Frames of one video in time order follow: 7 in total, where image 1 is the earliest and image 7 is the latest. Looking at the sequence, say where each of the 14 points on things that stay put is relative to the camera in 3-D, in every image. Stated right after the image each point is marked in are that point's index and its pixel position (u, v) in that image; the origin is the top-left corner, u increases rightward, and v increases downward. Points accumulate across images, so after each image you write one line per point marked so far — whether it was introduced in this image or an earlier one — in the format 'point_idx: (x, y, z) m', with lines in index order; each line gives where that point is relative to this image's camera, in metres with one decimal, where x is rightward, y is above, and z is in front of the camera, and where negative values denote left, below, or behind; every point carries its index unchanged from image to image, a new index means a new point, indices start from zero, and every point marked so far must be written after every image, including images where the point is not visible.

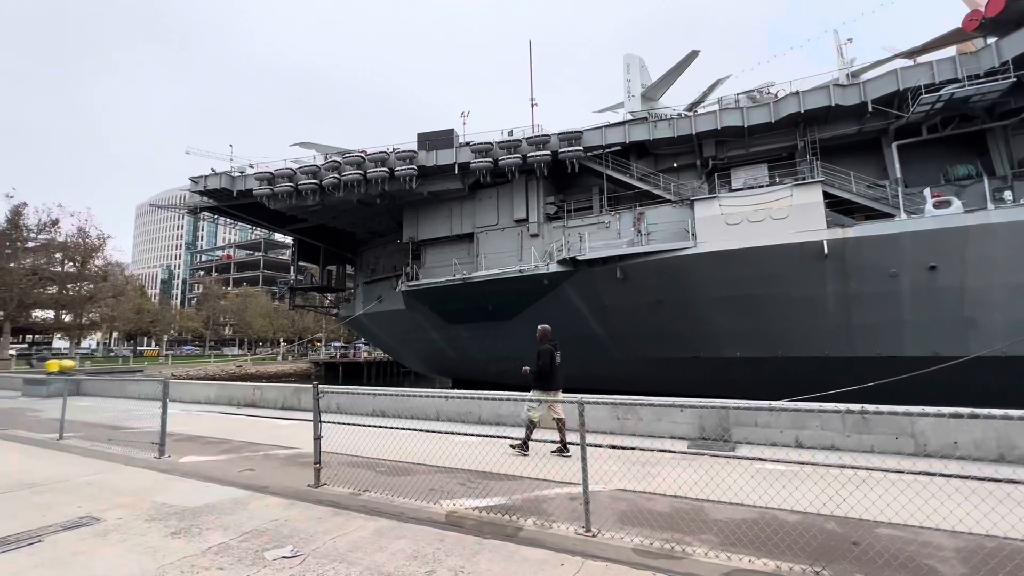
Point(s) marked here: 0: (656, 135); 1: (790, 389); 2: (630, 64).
0: (+3.8, +4.1, +13.5) m
1: (+6.6, -2.4, +12.3) m
2: (+3.5, +6.6, +15.0) m
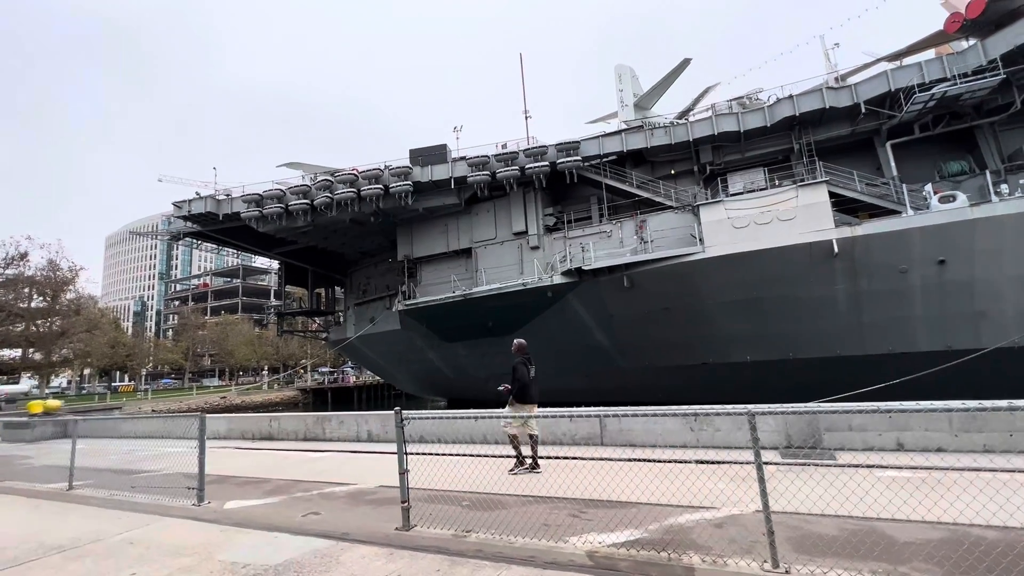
0: (+3.7, +3.8, +13.5) m
1: (+6.8, -2.5, +12.1) m
2: (+3.2, +6.3, +15.0) m
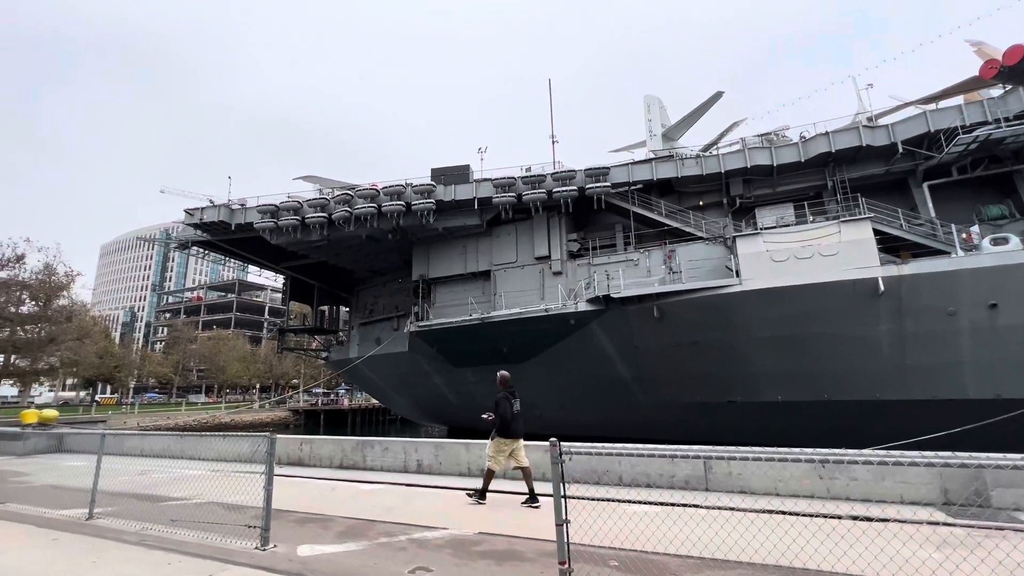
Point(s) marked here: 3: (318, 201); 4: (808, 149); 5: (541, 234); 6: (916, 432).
0: (+4.5, +3.0, +13.2) m
1: (+7.3, -3.4, +11.6) m
2: (+4.1, +5.4, +14.9) m
3: (-5.6, +2.5, +14.7) m
4: (+7.2, +3.4, +12.4) m
5: (+0.8, +1.5, +14.4) m
6: (+8.6, -3.1, +10.9) m
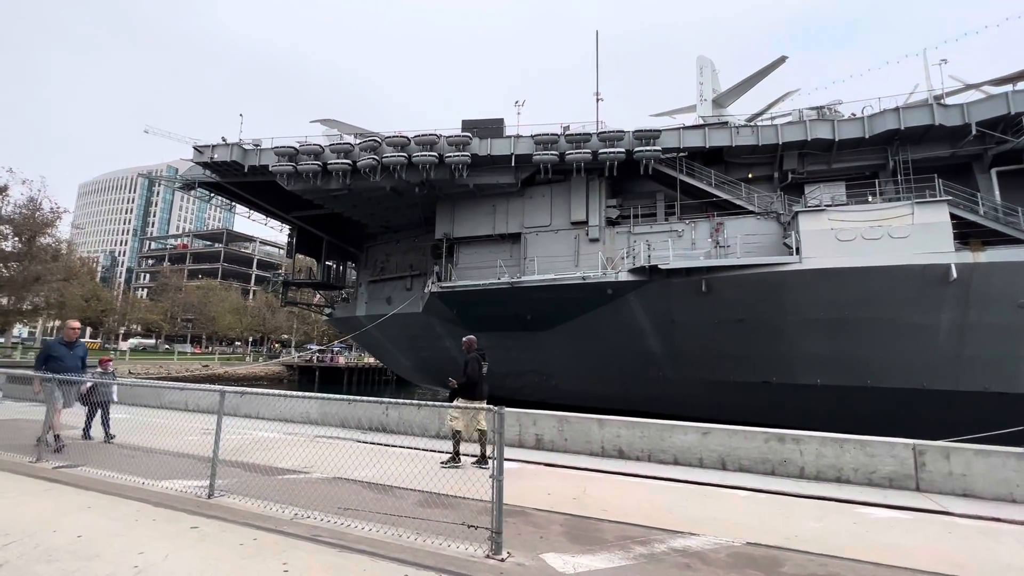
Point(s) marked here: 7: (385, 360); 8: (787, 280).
0: (+5.6, +3.6, +12.5) m
1: (+8.1, -3.0, +11.3) m
2: (+5.3, +6.1, +14.1) m
3: (-4.6, +3.8, +13.7) m
4: (+8.4, +3.8, +11.7) m
5: (+1.8, +2.4, +13.7) m
6: (+9.4, -2.9, +10.7) m
7: (-5.0, -2.8, +20.0) m
8: (+5.8, +0.2, +10.7) m
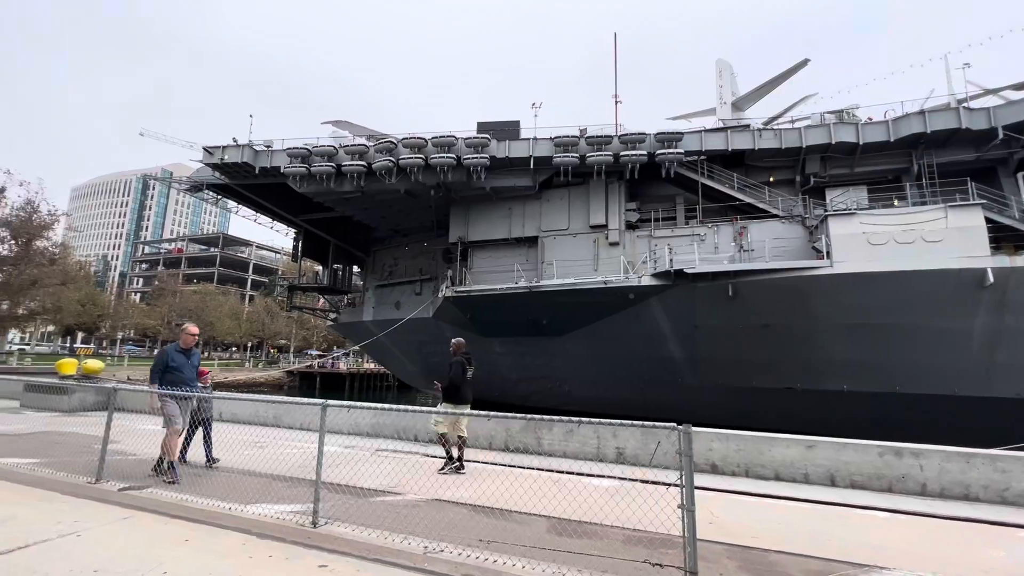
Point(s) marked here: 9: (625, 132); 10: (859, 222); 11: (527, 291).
0: (+6.1, +3.5, +12.4) m
1: (+8.6, -3.1, +11.1) m
2: (+5.8, +6.0, +13.9) m
3: (-4.1, +3.7, +13.4) m
4: (+8.9, +3.7, +11.6) m
5: (+2.3, +2.3, +13.5) m
6: (+9.9, -3.0, +10.6) m
7: (-4.6, -3.0, +19.6) m
8: (+6.3, +0.1, +10.5) m
9: (+2.9, +4.0, +12.9) m
10: (+7.1, +1.4, +10.4) m
11: (+0.4, -0.1, +13.2) m
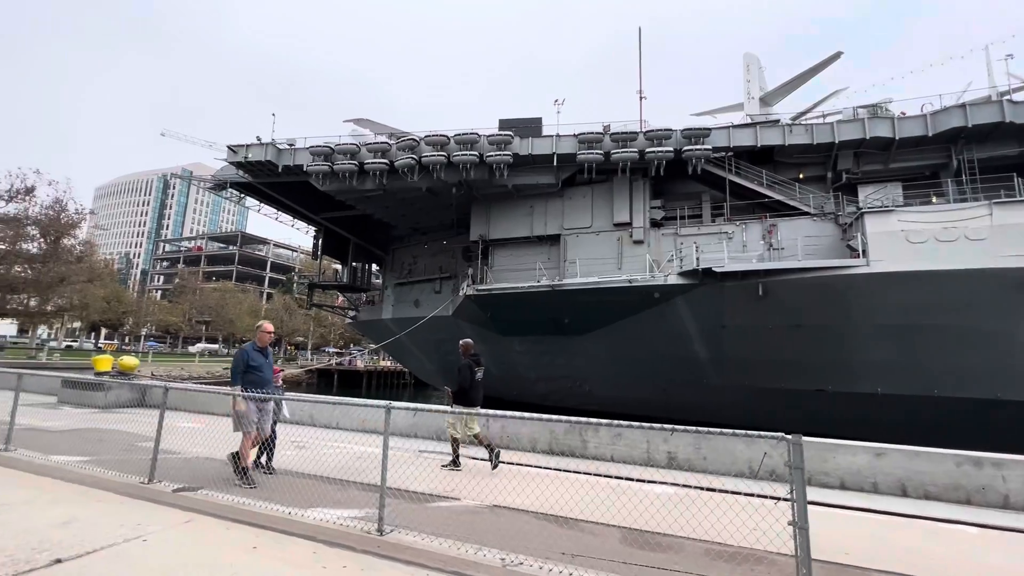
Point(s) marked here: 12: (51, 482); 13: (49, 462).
0: (+6.6, +3.5, +12.1) m
1: (+9.1, -3.1, +10.8) m
2: (+6.4, +6.0, +13.6) m
3: (-3.5, +3.7, +13.4) m
4: (+9.4, +3.7, +11.3) m
5: (+2.9, +2.4, +13.3) m
6: (+10.4, -3.0, +10.2) m
7: (-3.9, -2.9, +19.6) m
8: (+6.8, +0.1, +10.2) m
9: (+3.5, +4.0, +12.7) m
10: (+7.6, +1.4, +10.1) m
11: (+1.0, 0.0, +13.1) m
12: (-2.9, -1.2, +3.3) m
13: (-3.5, -1.3, +3.9) m
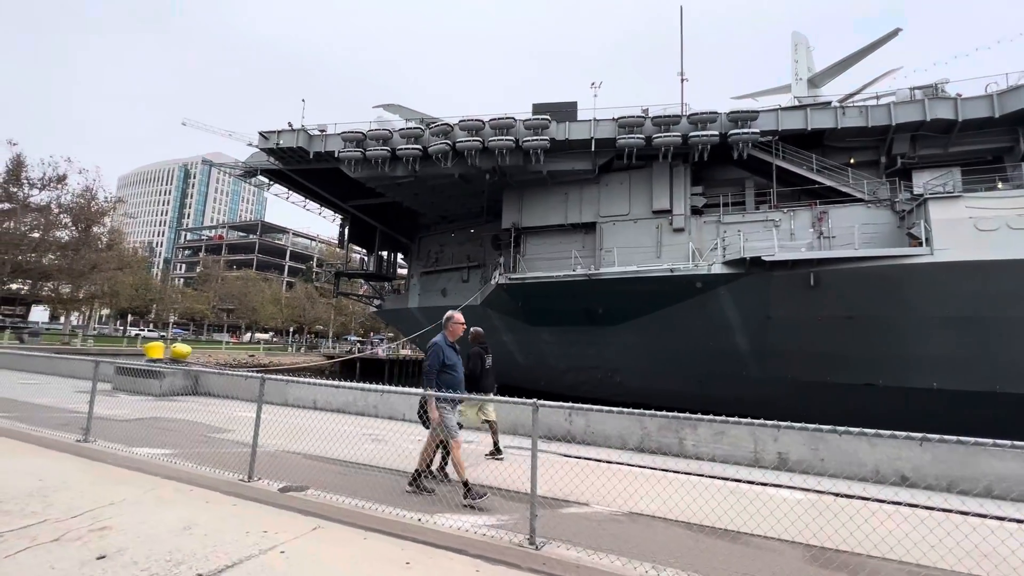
0: (+7.5, +3.7, +11.6) m
1: (+9.9, -2.9, +10.4) m
2: (+7.3, +6.3, +13.1) m
3: (-2.5, +4.0, +13.1) m
4: (+10.3, +3.9, +10.7) m
5: (+3.8, +2.6, +12.9) m
6: (+11.2, -2.8, +9.7) m
7: (-2.8, -2.5, +19.5) m
8: (+7.7, +0.3, +9.8) m
9: (+4.4, +4.2, +12.2) m
10: (+8.5, +1.6, +9.6) m
11: (+1.9, +0.2, +12.8) m
12: (-2.3, -1.1, +3.1) m
13: (-2.9, -1.2, +3.7) m
